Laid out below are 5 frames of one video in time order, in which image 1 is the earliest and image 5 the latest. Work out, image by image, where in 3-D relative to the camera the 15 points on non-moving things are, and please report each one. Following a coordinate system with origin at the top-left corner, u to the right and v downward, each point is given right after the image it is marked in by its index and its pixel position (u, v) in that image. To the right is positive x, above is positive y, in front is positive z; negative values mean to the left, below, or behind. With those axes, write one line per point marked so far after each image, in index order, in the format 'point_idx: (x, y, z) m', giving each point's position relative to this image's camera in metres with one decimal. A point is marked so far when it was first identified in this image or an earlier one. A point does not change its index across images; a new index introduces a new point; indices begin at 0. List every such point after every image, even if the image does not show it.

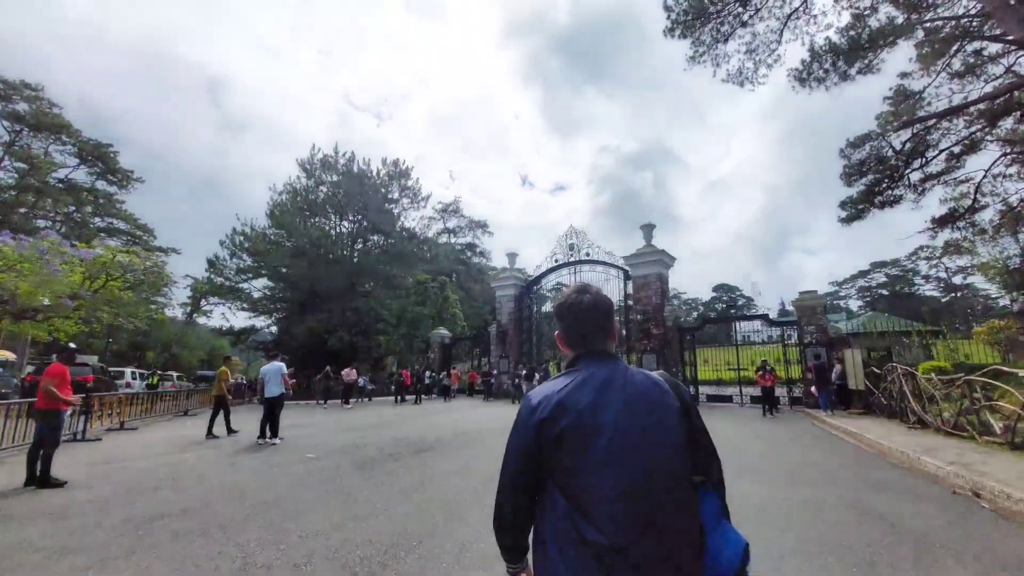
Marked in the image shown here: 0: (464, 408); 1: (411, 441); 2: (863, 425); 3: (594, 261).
0: (-1.5, -3.9, +16.4) m
1: (-1.5, -2.3, +7.7) m
2: (+7.0, -2.7, +10.1) m
3: (+3.1, +1.0, +18.9) m
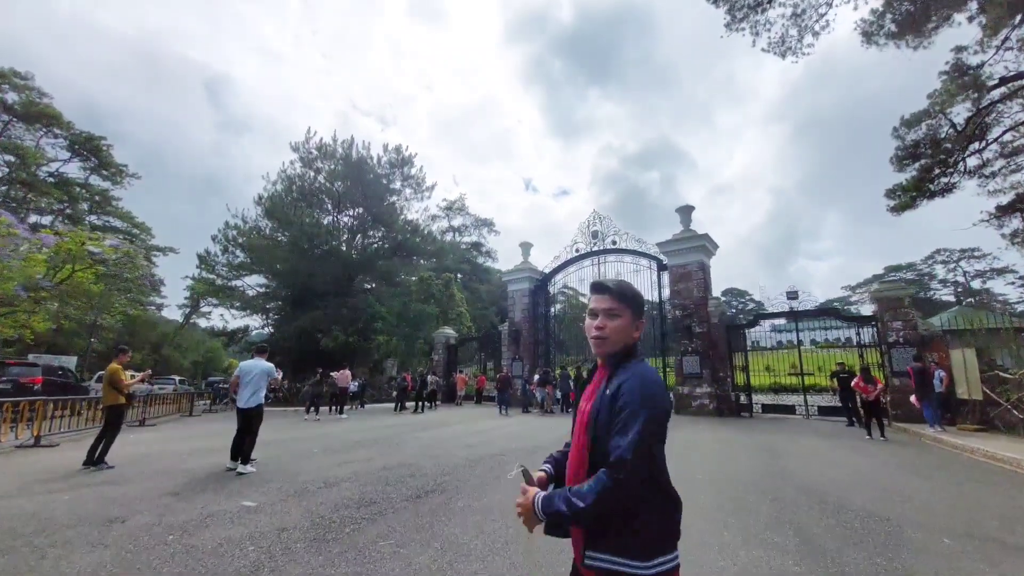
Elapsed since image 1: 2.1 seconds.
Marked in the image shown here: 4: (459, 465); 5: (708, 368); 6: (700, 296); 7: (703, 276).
0: (-1.1, -3.6, +14.0) m
1: (-1.1, -2.0, +5.3) m
2: (+7.4, -2.4, +7.7) m
3: (+3.6, +1.2, +16.5) m
4: (-0.6, -2.1, +5.9) m
5: (+5.2, -2.1, +13.5) m
6: (+5.2, -0.2, +14.1) m
7: (+5.3, +0.4, +14.2) m
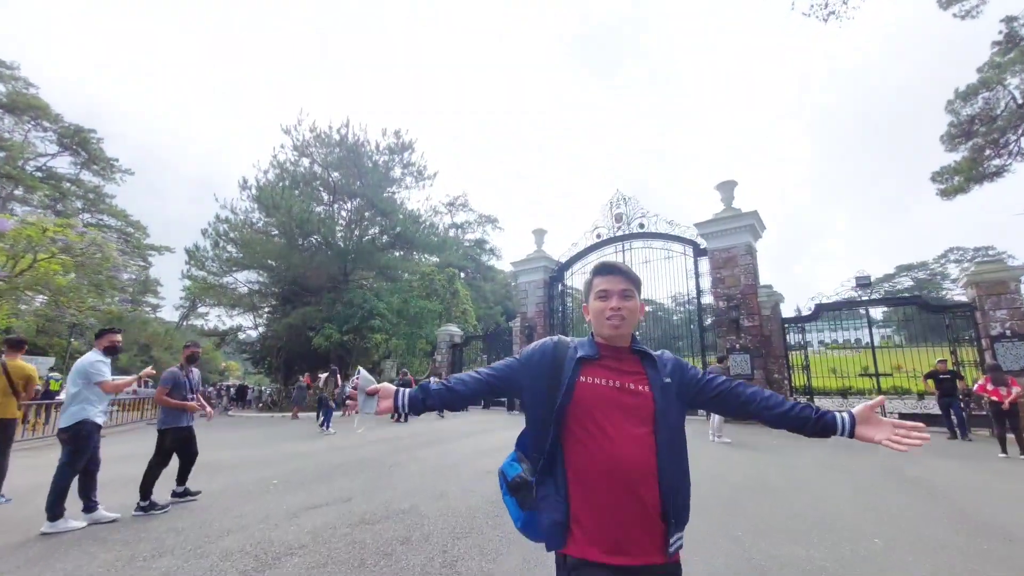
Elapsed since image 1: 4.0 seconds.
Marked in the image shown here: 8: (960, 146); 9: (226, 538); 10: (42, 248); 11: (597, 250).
0: (-0.7, -3.3, +12.0) m
1: (-0.7, -1.6, +3.3) m
2: (+7.8, -2.1, +5.7) m
3: (+4.0, +1.5, +14.5) m
4: (-0.2, -1.7, +3.9) m
5: (+5.6, -1.8, +11.5) m
6: (+5.6, +0.1, +12.0) m
7: (+5.7, +0.7, +12.2) m
8: (+17.5, +5.5, +19.9) m
9: (-1.9, -1.6, +3.3) m
10: (-16.2, +1.4, +17.5) m
11: (+2.6, +1.1, +15.4) m
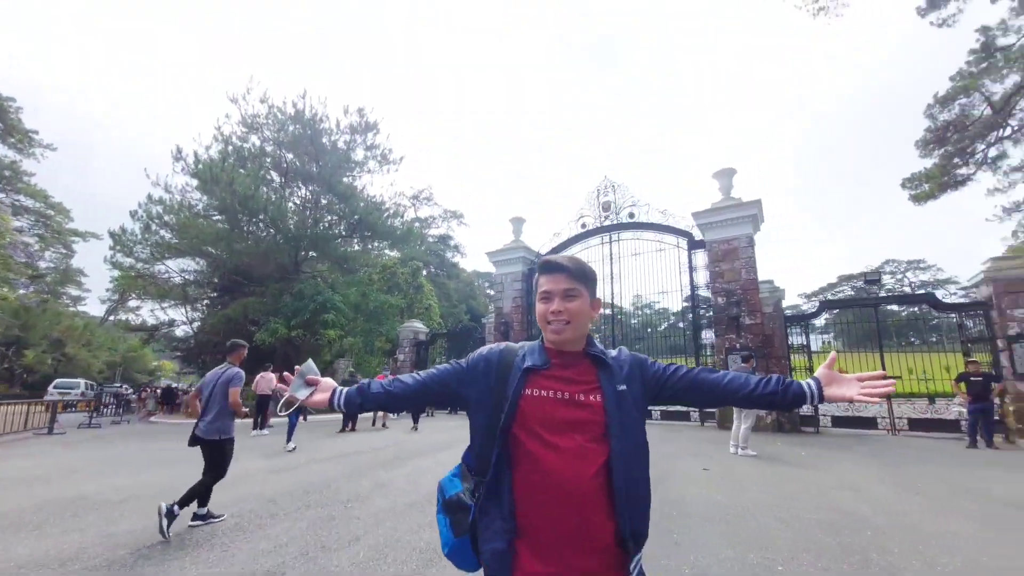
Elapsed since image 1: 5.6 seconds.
0: (-1.1, -3.1, +10.6) m
1: (-0.4, -1.3, +1.9) m
2: (+7.9, -2.0, +5.0) m
3: (+3.4, +1.7, +13.5) m
4: (+0.1, -1.5, +2.6) m
5: (+5.2, -1.7, +10.6) m
6: (+5.2, +0.2, +11.2) m
7: (+5.3, +0.8, +11.3) m
8: (+16.6, +5.3, +20.1) m
9: (-1.5, -1.3, +1.8) m
10: (-16.9, +2.0, +14.7) m
11: (+2.0, +1.3, +14.3) m
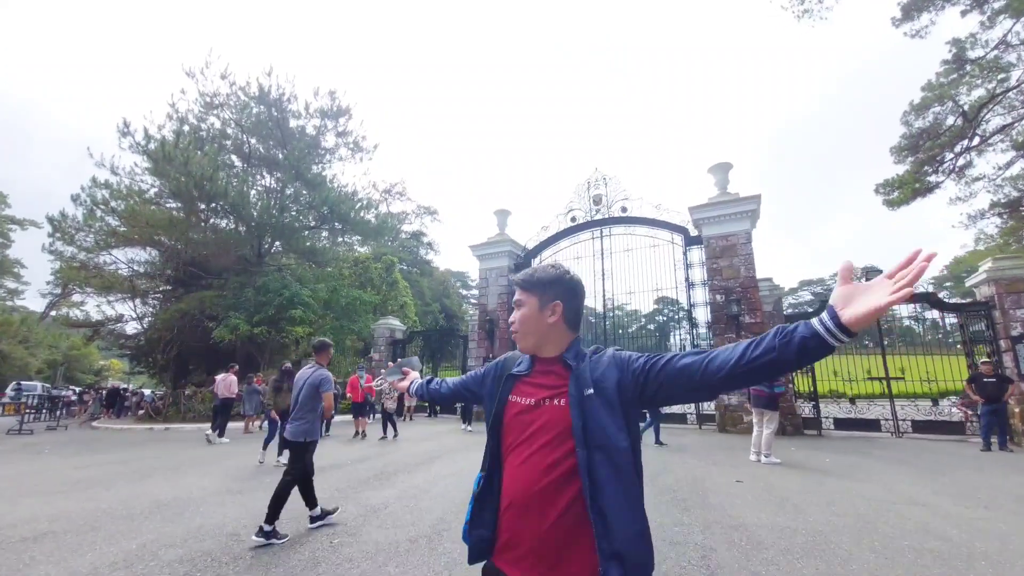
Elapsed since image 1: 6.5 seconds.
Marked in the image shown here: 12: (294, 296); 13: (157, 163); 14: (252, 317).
0: (-1.3, -2.9, +9.8) m
1: (0.0, -1.2, +1.2) m
2: (+8.1, -2.0, +4.8) m
3: (+3.1, +1.7, +13.0) m
4: (+0.4, -1.3, +1.8) m
5: (+5.0, -1.7, +10.2) m
6: (+5.0, +0.3, +10.8) m
7: (+5.1, +0.9, +10.9) m
8: (+15.8, +5.2, +20.4) m
9: (-1.1, -1.1, +1.0) m
10: (-17.3, +2.3, +12.9) m
11: (+1.6, +1.4, +13.7) m
12: (-8.5, -0.3, +20.0) m
13: (-13.8, +4.9, +20.0) m
14: (-10.1, -1.1, +20.0) m
